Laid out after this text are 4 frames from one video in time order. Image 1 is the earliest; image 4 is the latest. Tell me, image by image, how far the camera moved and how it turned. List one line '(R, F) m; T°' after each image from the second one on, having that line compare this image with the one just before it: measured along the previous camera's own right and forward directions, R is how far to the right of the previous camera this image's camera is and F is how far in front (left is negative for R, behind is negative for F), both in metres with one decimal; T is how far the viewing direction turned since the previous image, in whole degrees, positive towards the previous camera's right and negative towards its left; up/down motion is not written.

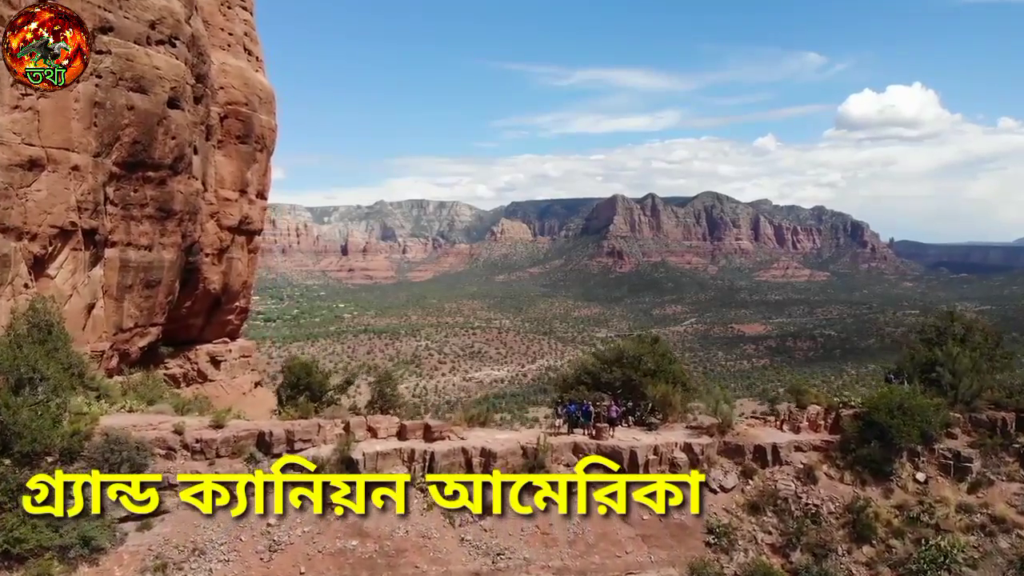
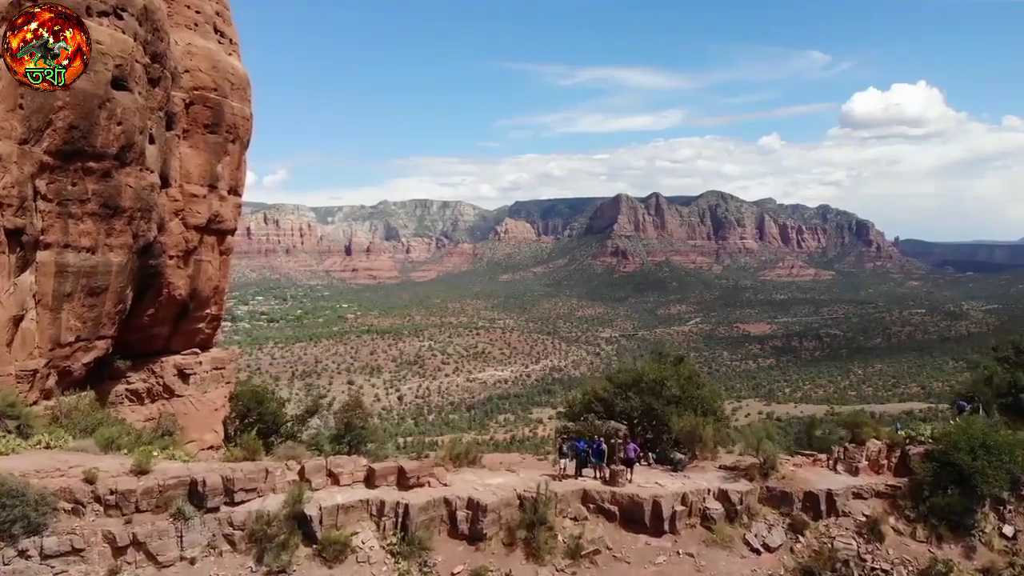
(0.0, +0.6) m; 0°
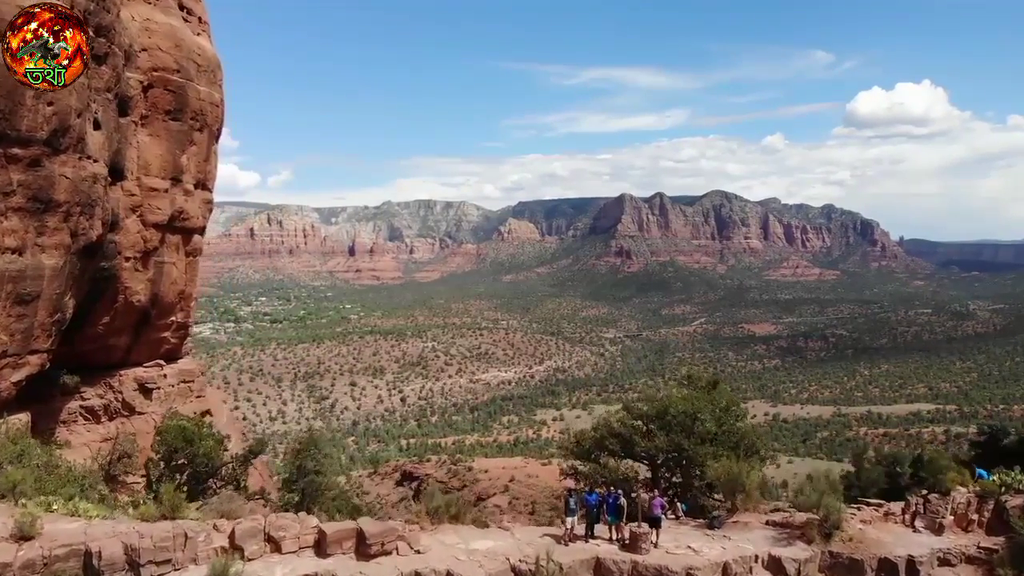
(0.0, +0.6) m; 0°
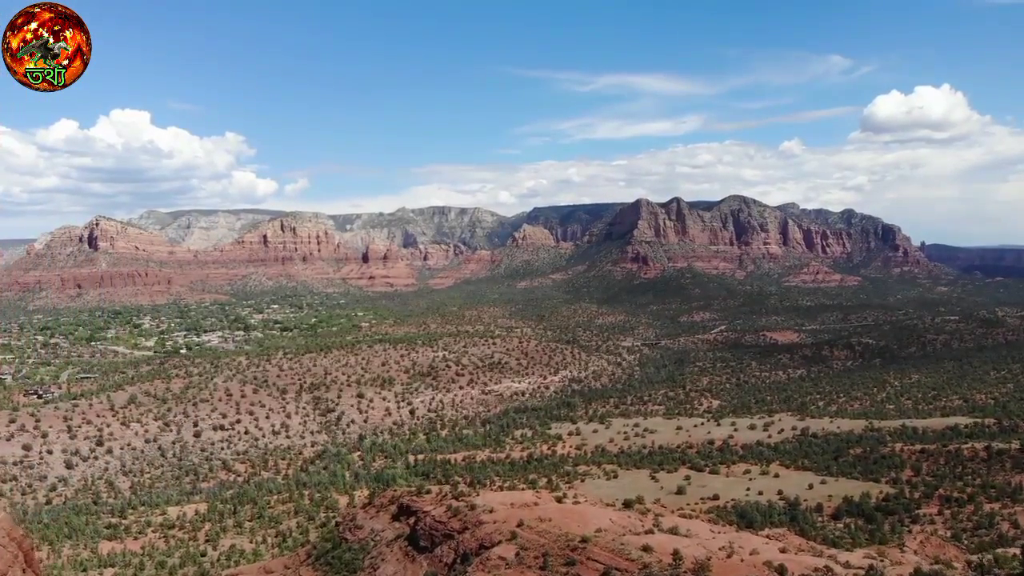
(+0.2, +3.1) m; -1°
